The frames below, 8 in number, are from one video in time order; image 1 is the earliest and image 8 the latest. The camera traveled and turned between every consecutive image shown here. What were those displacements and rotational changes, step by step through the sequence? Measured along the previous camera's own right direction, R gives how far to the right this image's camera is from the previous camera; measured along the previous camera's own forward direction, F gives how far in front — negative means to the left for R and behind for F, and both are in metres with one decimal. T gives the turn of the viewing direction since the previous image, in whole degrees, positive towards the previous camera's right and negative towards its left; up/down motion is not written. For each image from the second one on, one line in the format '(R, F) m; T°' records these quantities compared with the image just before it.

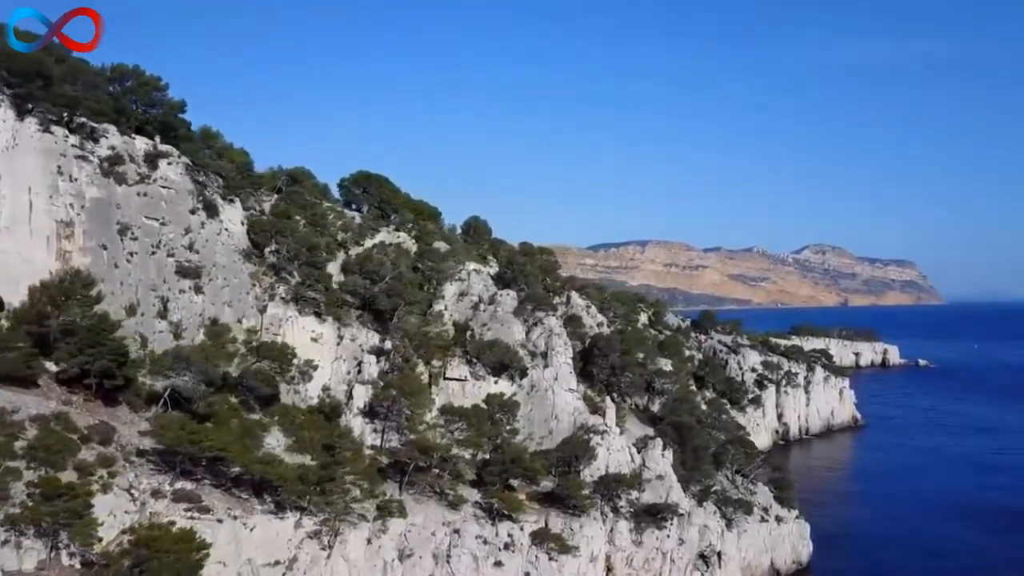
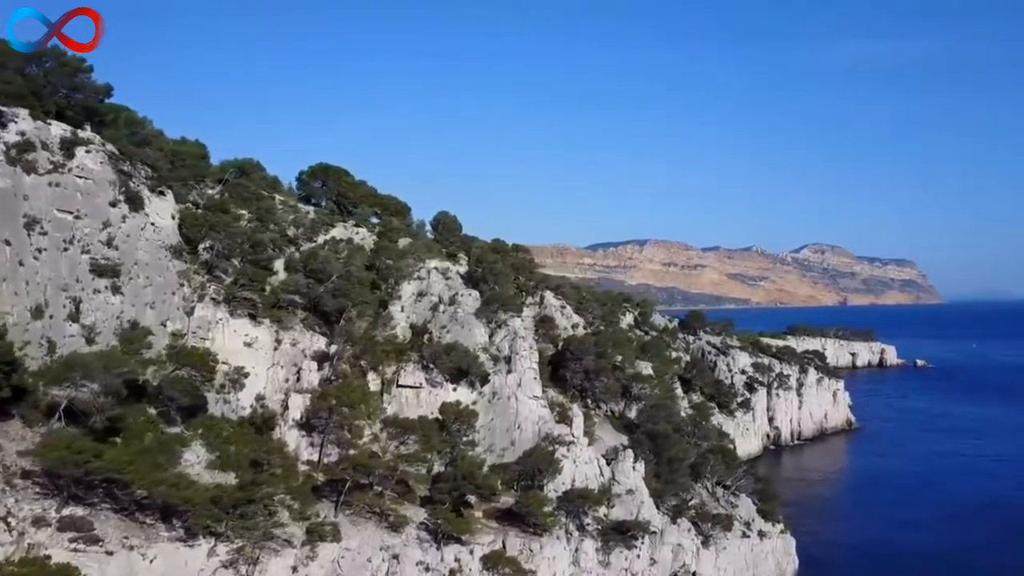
(+2.2, +3.4) m; 0°
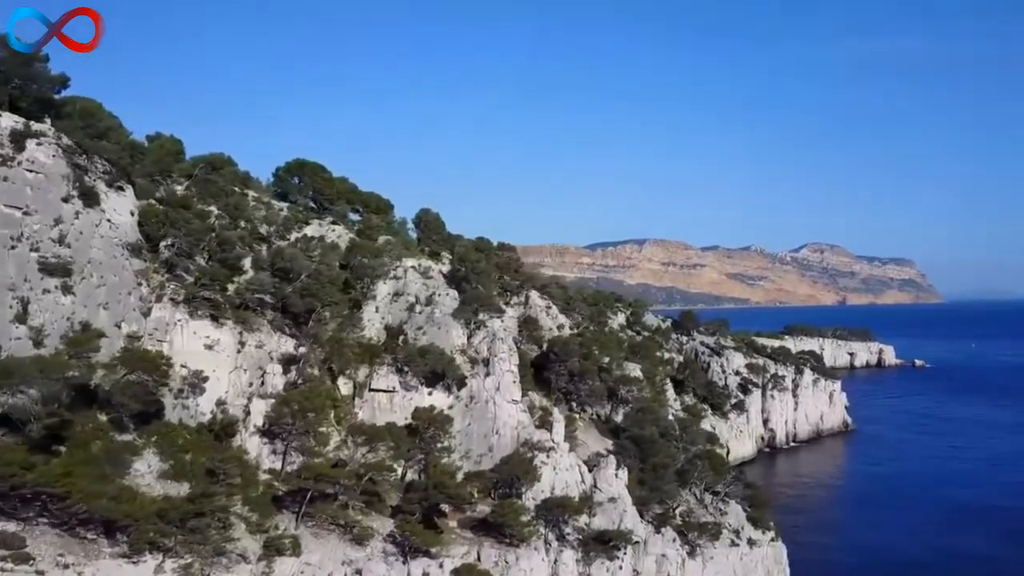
(+1.1, +1.7) m; 0°
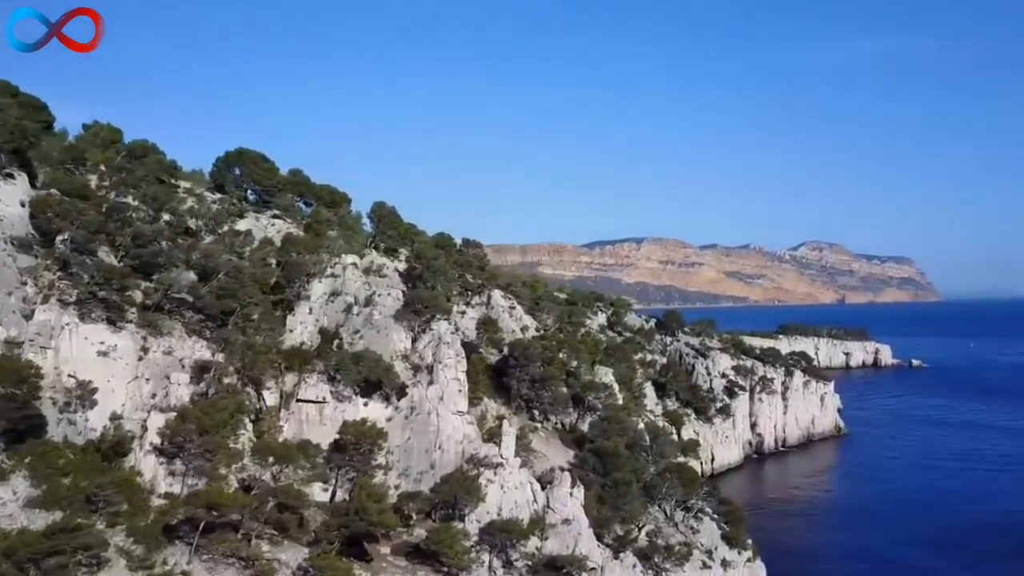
(+2.6, +3.9) m; 0°
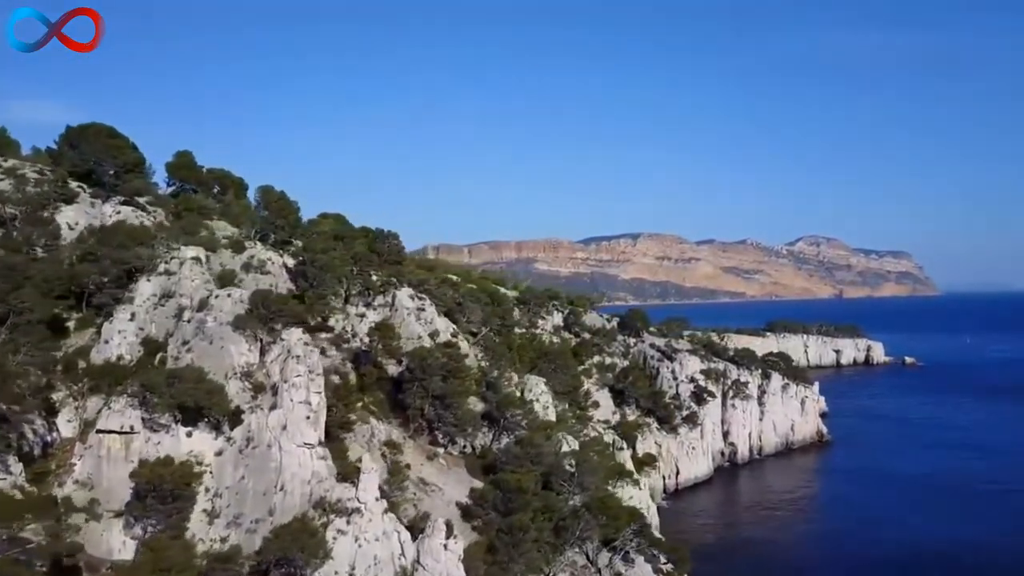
(+5.3, +7.7) m; 0°
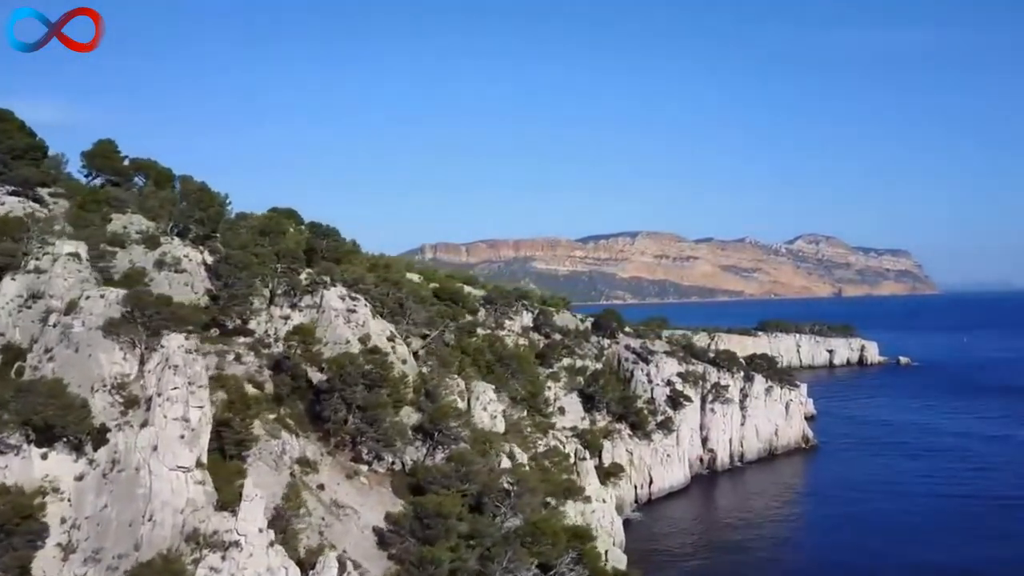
(+3.2, +3.9) m; 0°
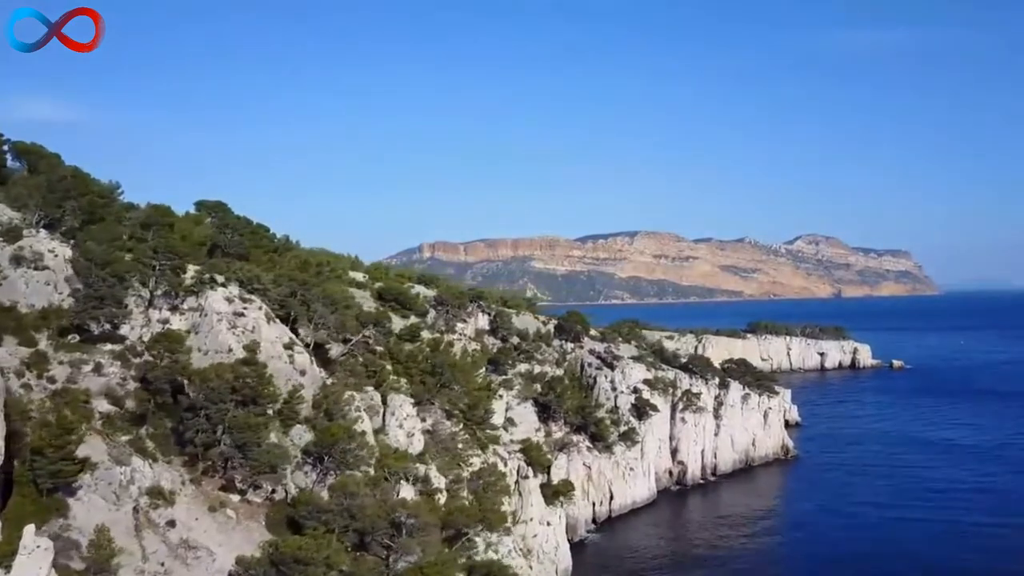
(+4.1, +5.1) m; 0°
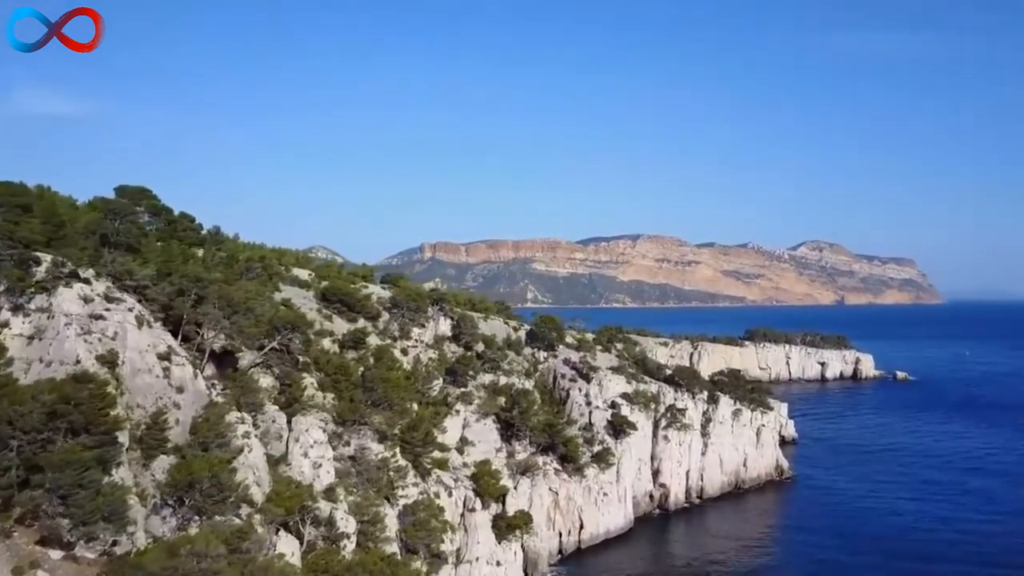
(+3.0, +6.9) m; 0°
